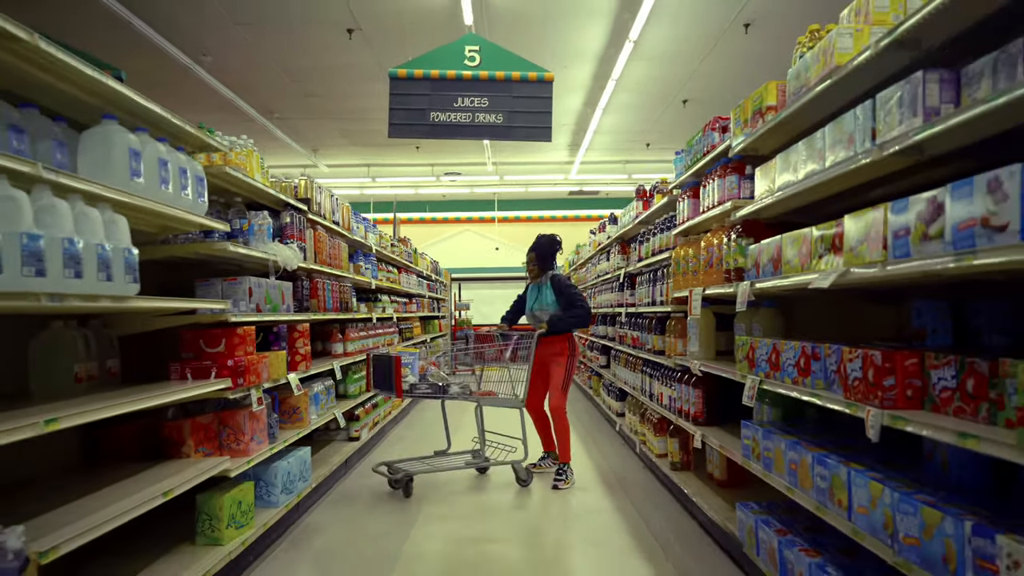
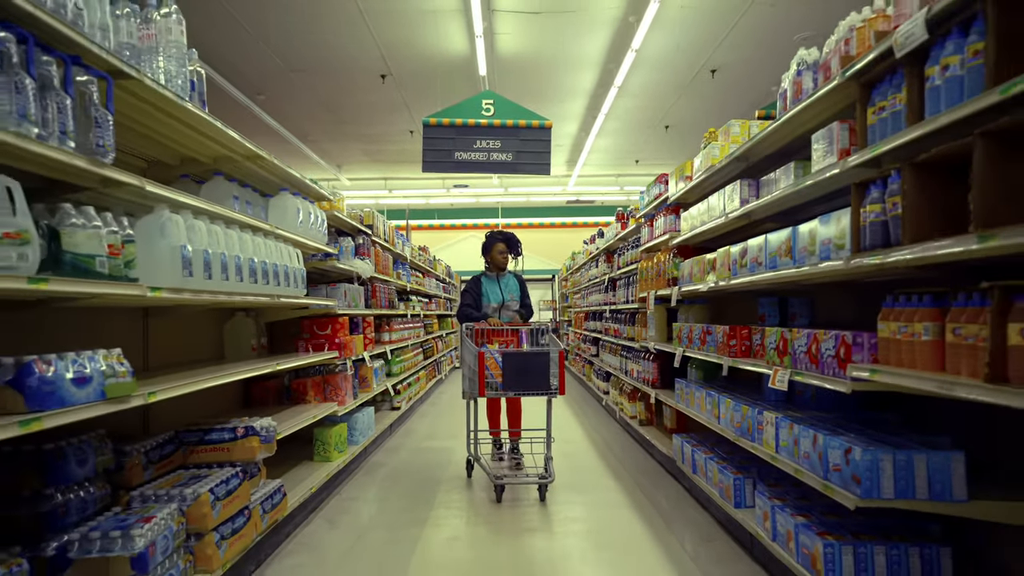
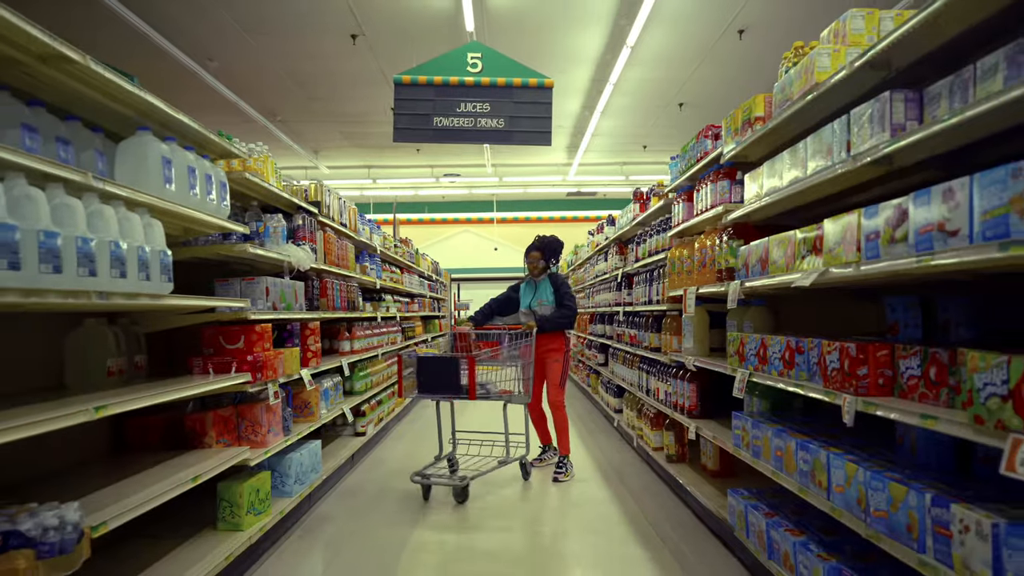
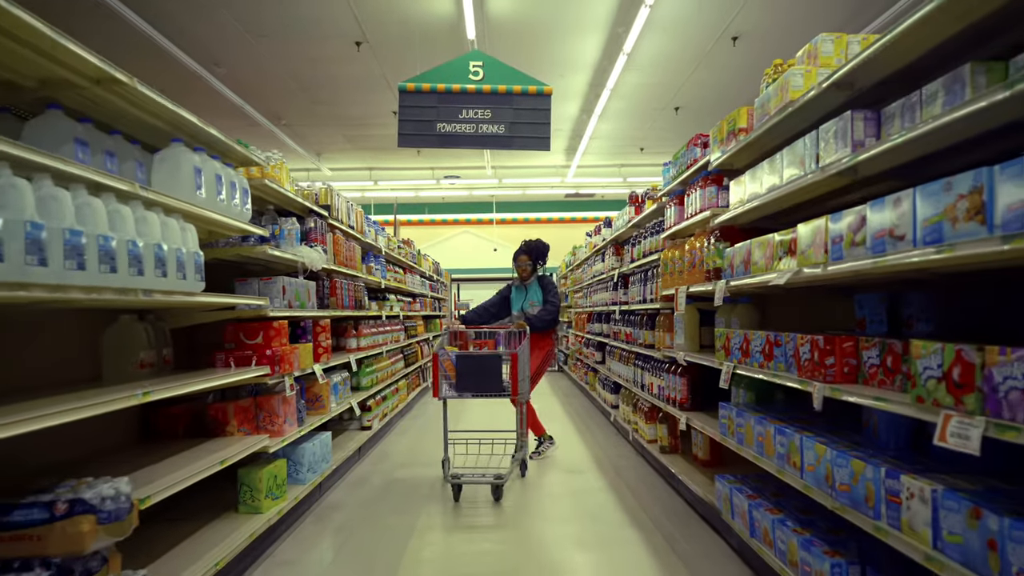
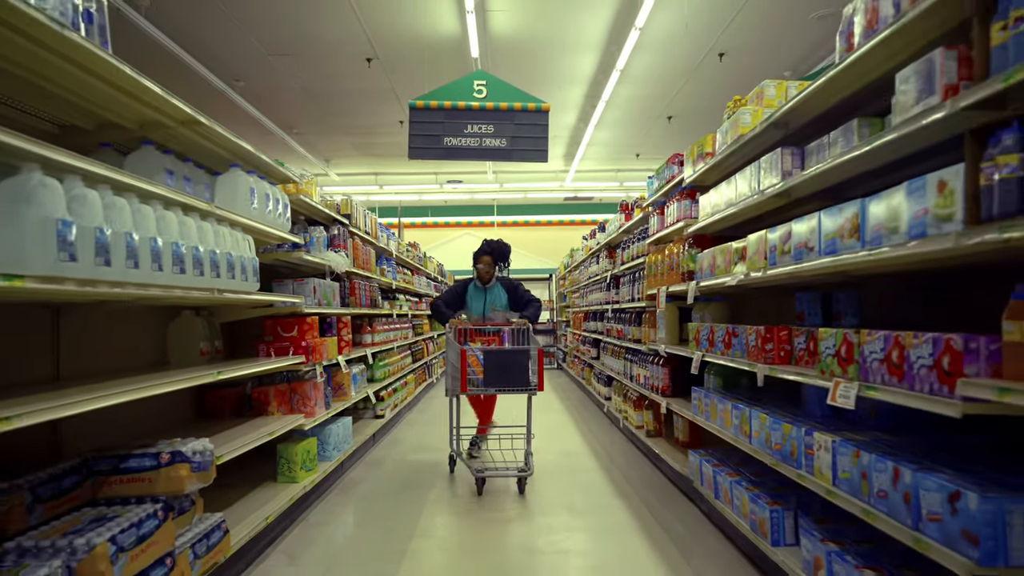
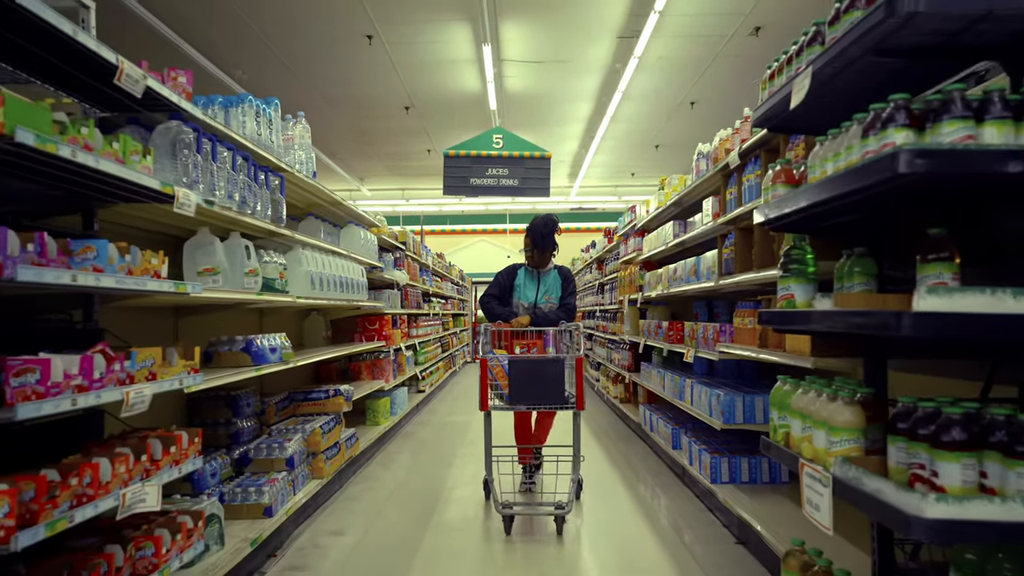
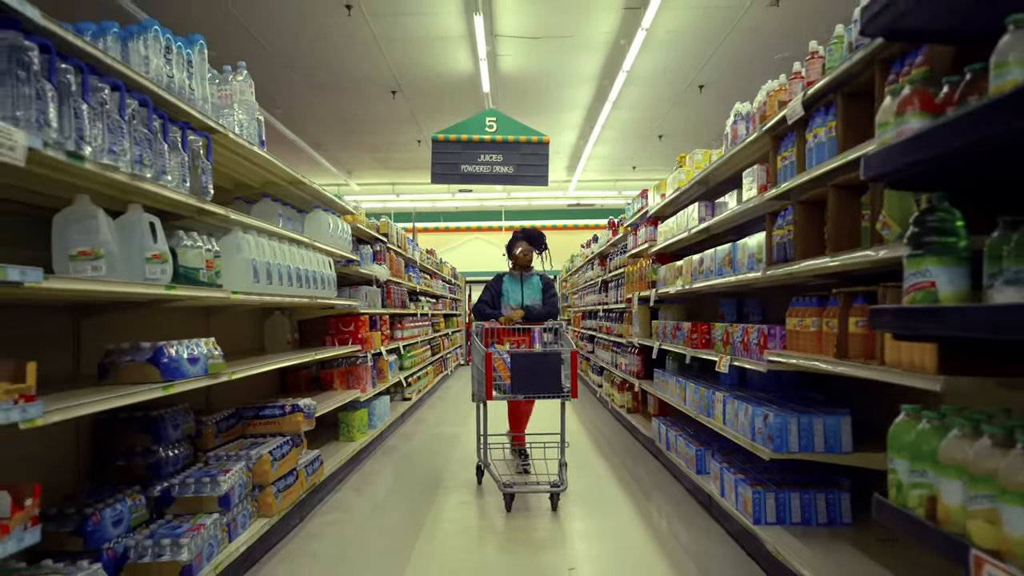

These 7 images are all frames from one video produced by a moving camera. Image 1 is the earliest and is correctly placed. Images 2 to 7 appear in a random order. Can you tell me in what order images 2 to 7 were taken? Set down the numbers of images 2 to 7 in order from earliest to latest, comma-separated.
3, 4, 5, 2, 7, 6
